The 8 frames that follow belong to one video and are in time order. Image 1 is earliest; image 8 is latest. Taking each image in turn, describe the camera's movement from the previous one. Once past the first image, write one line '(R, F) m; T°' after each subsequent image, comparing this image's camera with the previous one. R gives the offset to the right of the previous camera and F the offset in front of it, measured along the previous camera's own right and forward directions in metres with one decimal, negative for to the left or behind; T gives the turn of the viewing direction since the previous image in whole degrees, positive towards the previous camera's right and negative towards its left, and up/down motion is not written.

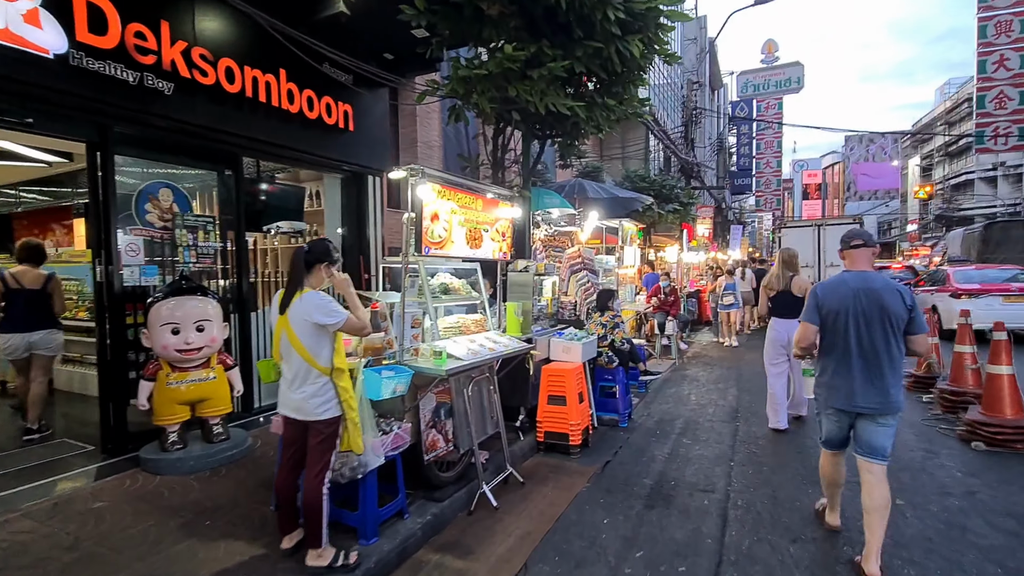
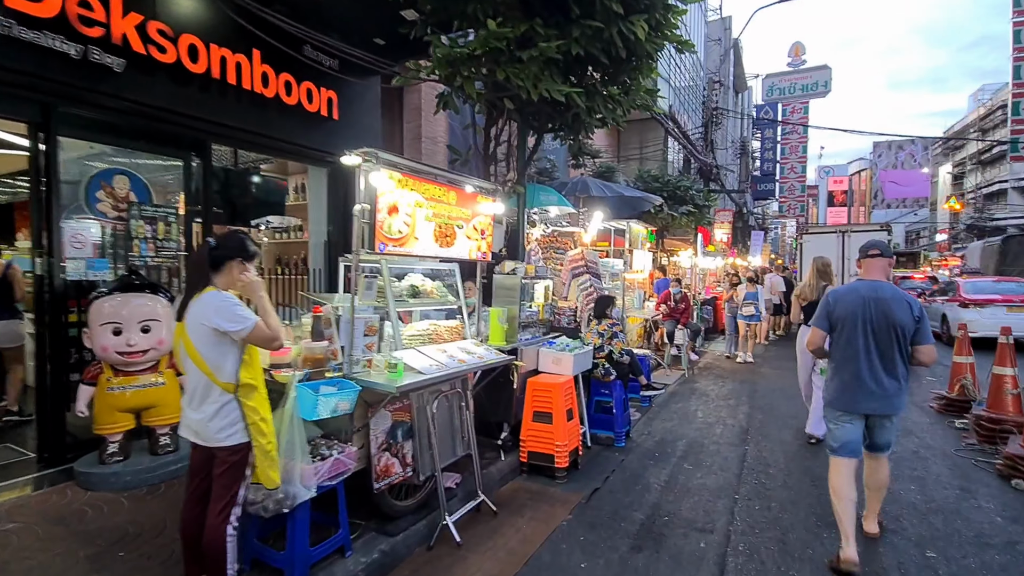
(+0.3, +0.5) m; -2°
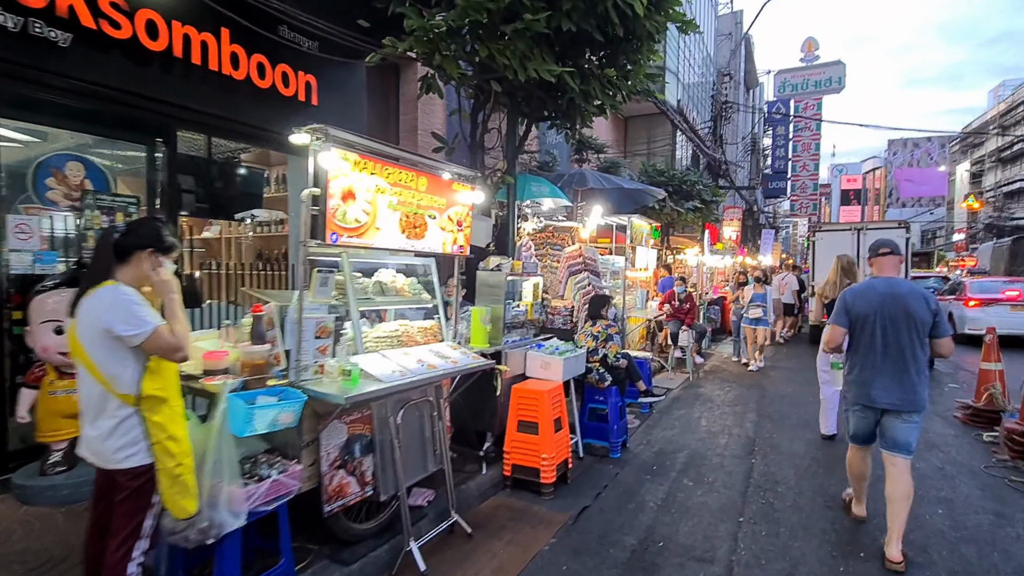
(+0.2, +0.4) m; -1°
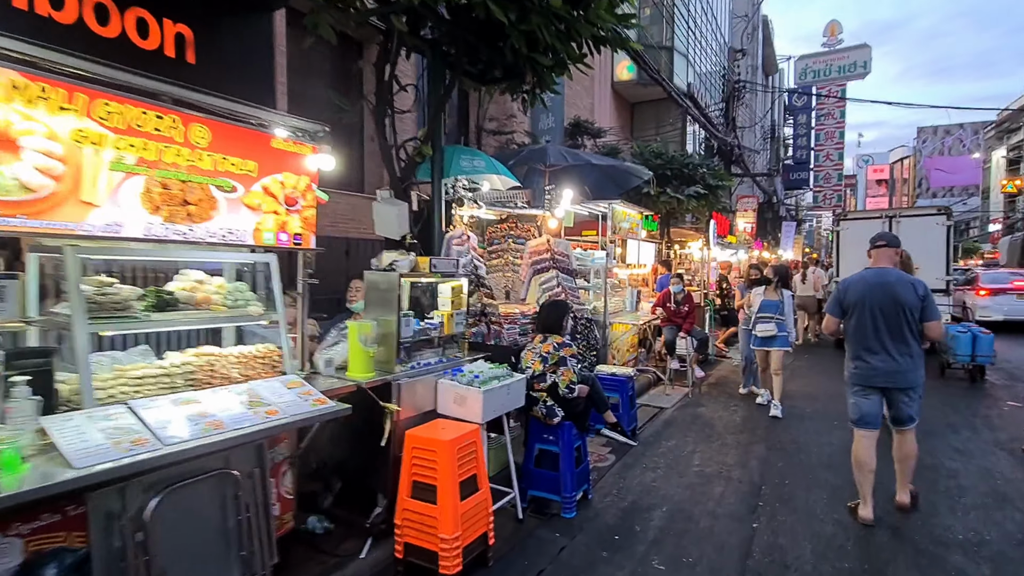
(+0.7, +1.3) m; -2°
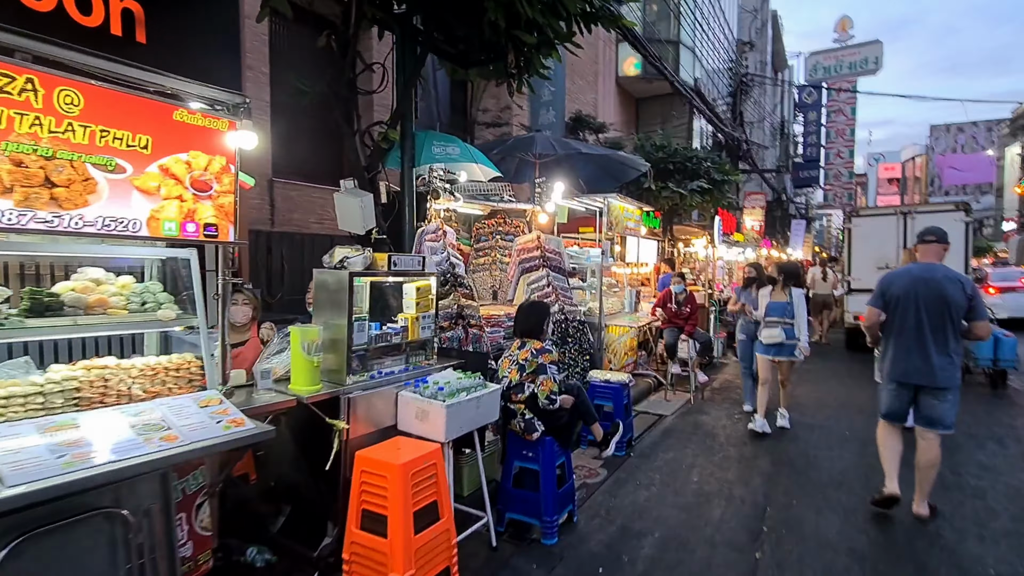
(+0.2, +0.4) m; -1°
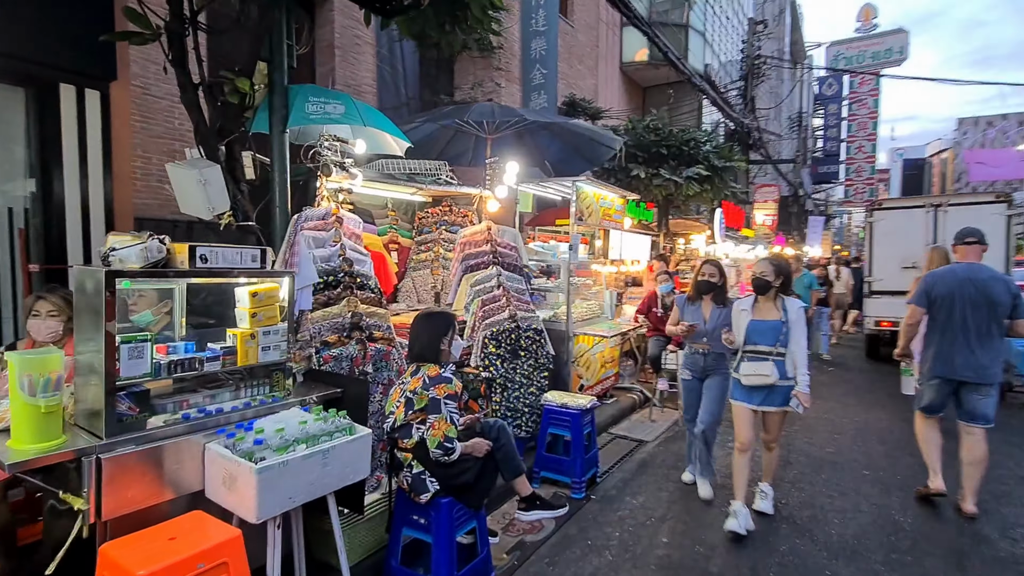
(+0.6, +1.0) m; -2°
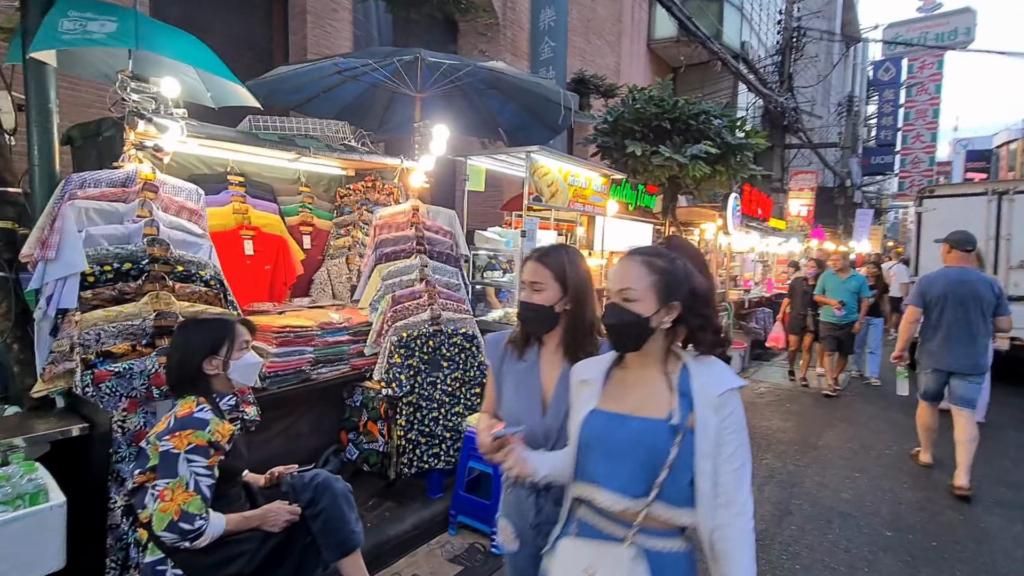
(+0.7, +1.0) m; -4°
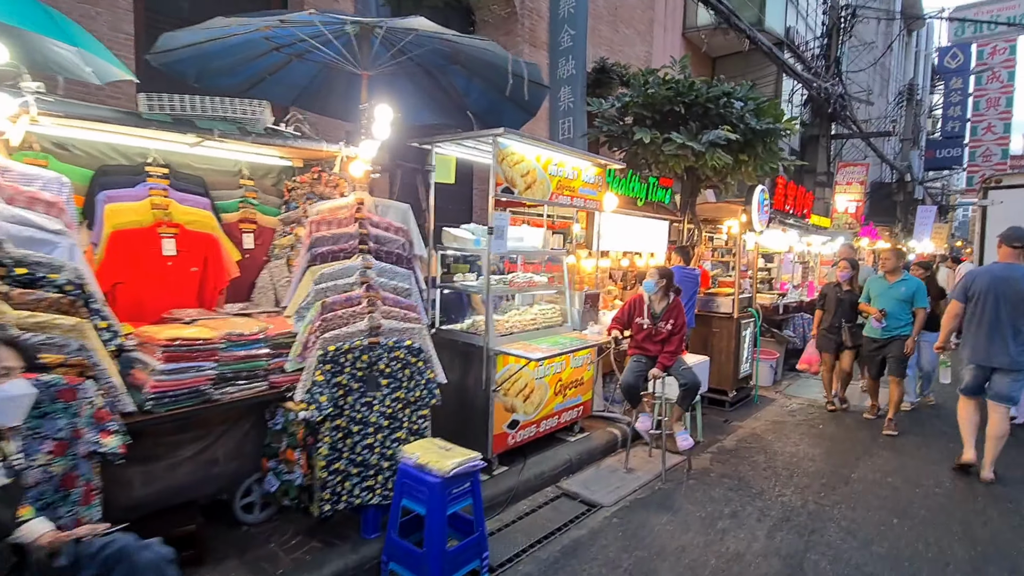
(+0.5, +0.6) m; -5°
